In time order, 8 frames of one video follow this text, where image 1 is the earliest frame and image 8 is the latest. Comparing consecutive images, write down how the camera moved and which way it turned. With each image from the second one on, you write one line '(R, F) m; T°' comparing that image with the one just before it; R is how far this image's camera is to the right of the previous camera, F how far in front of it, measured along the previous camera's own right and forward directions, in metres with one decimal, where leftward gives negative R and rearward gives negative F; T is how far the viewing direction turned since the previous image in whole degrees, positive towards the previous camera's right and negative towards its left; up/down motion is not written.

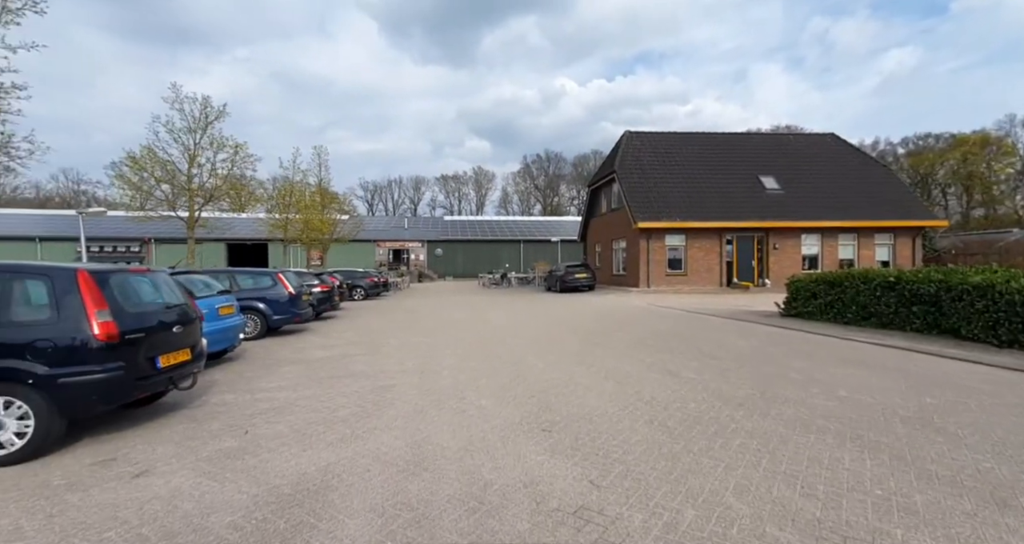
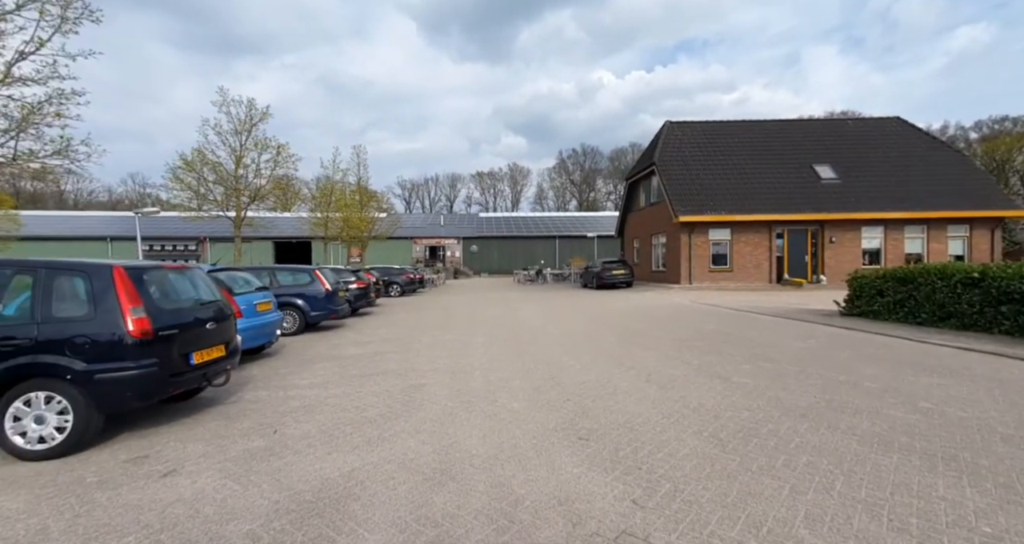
(0.0, +0.3) m; -5°
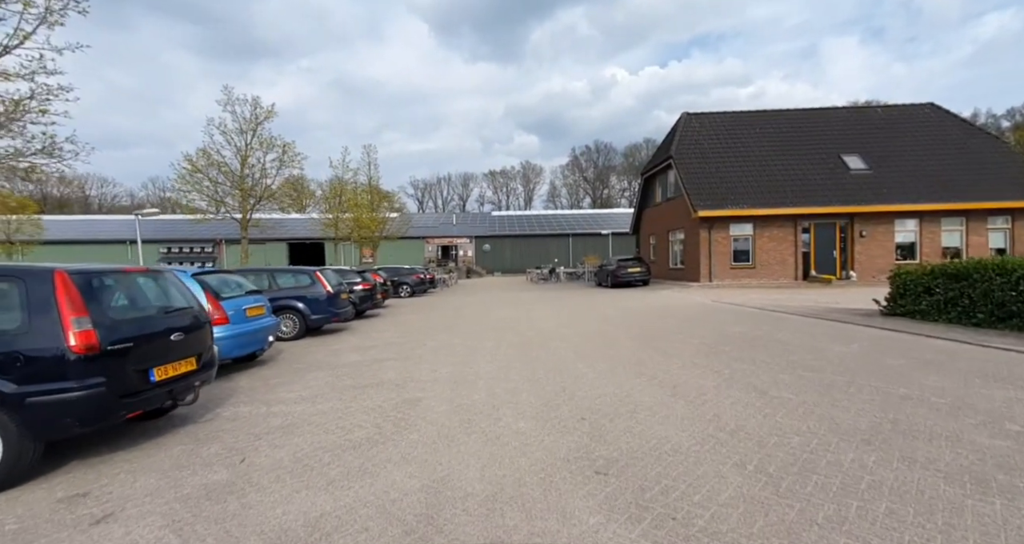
(+0.1, +0.7) m; -2°
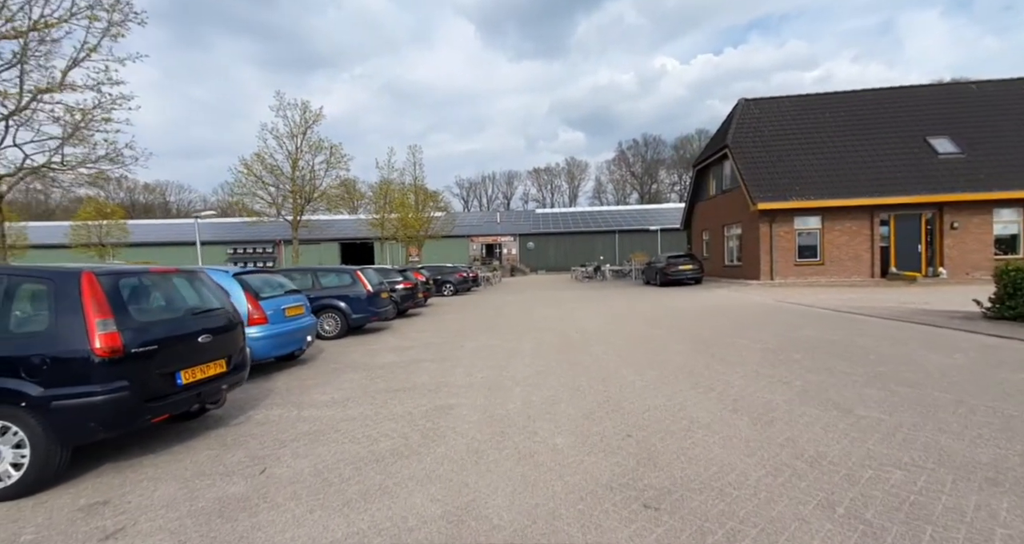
(+0.1, +0.4) m; -6°
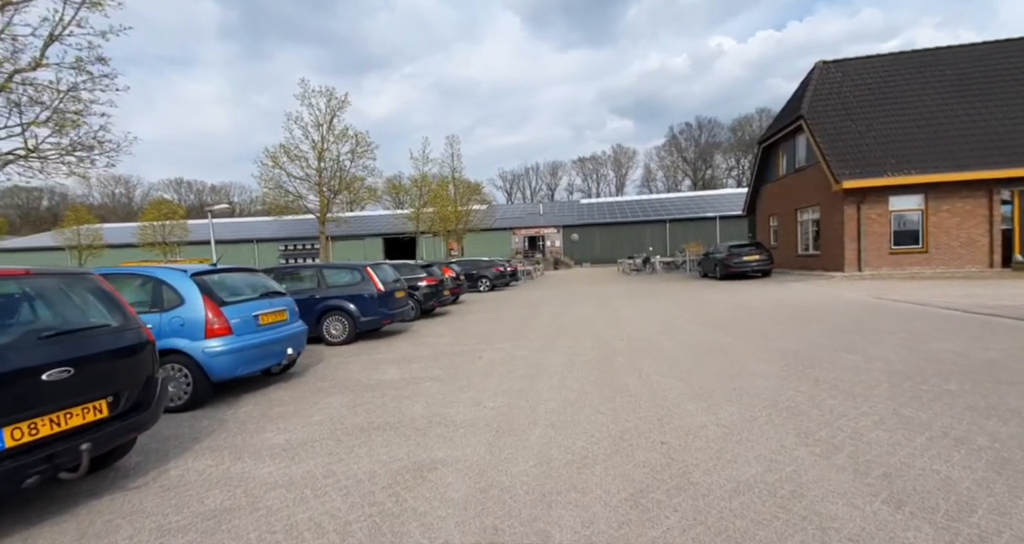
(+0.3, +1.7) m; -6°
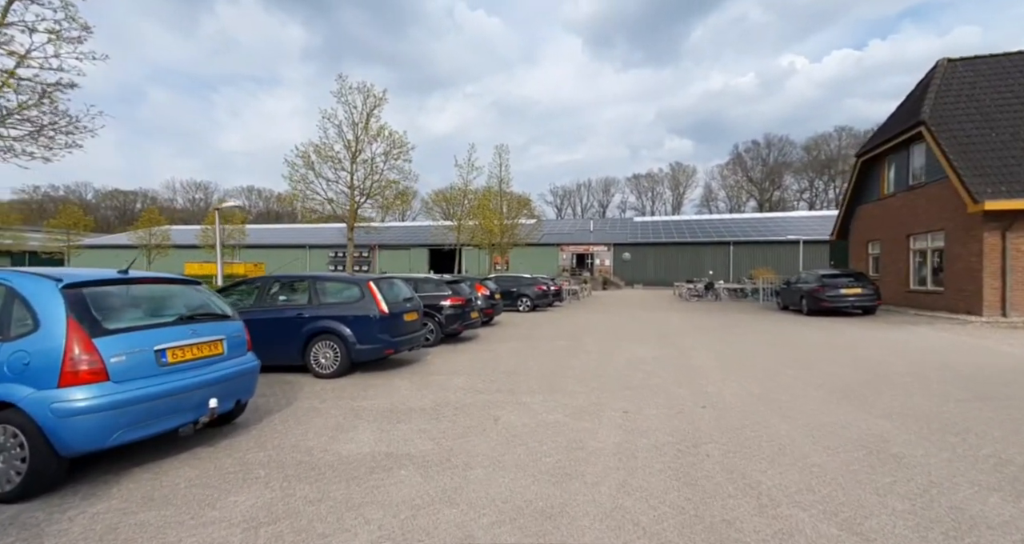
(+0.1, +2.2) m; -6°
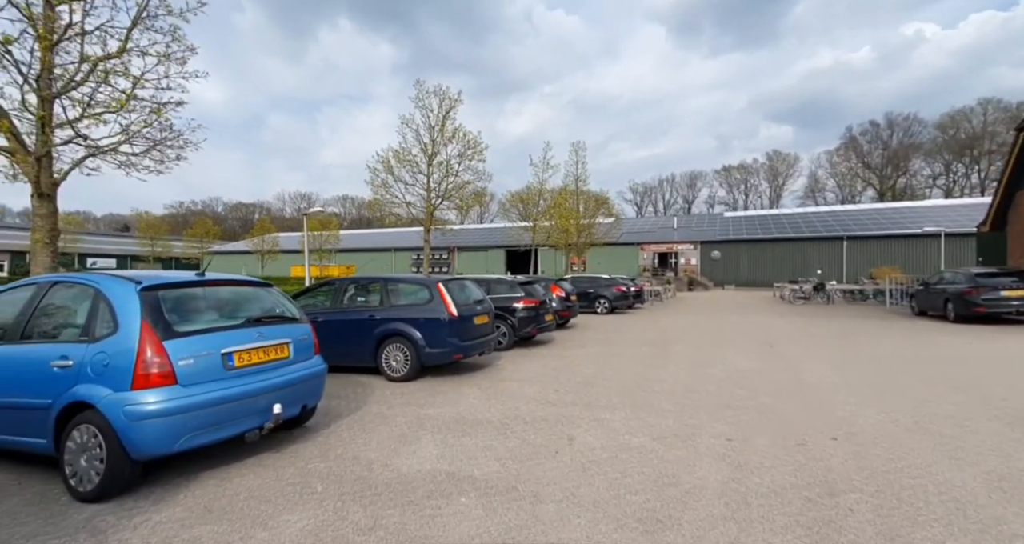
(0.0, +0.5) m; -10°
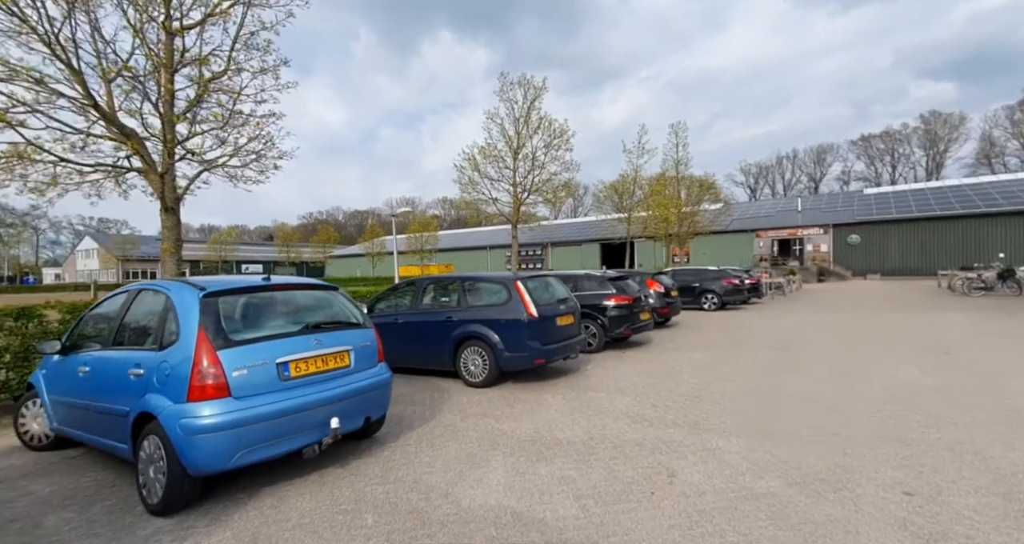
(+0.1, +0.7) m; -12°
